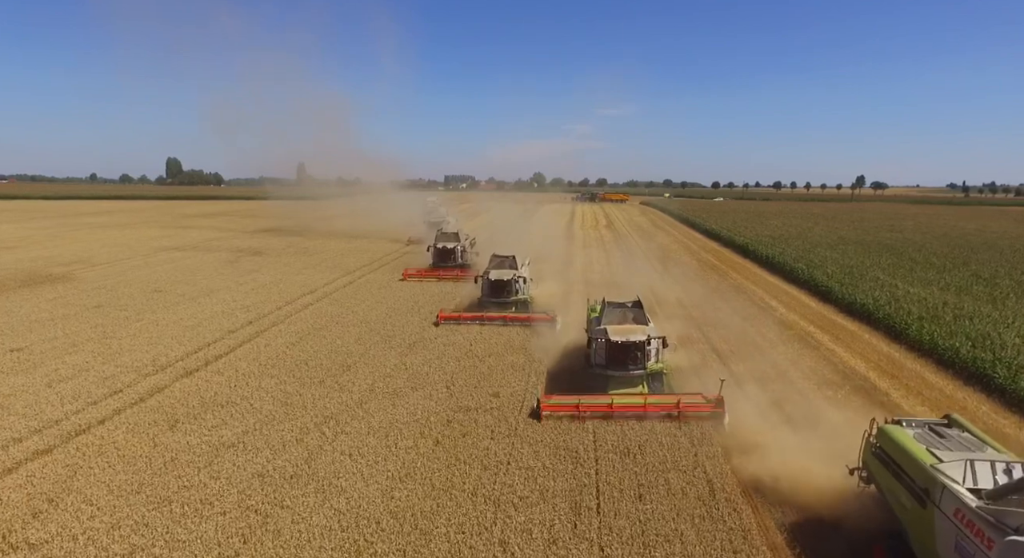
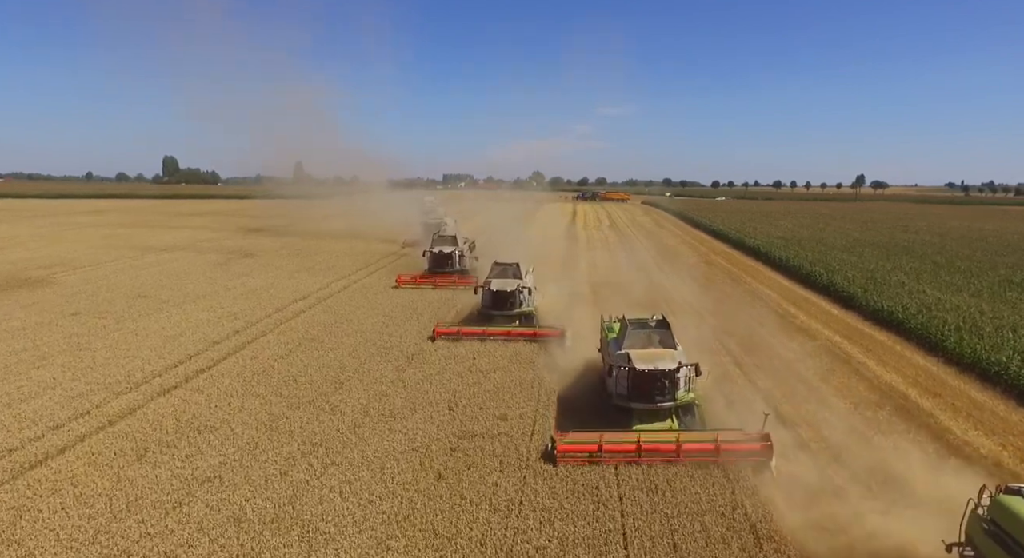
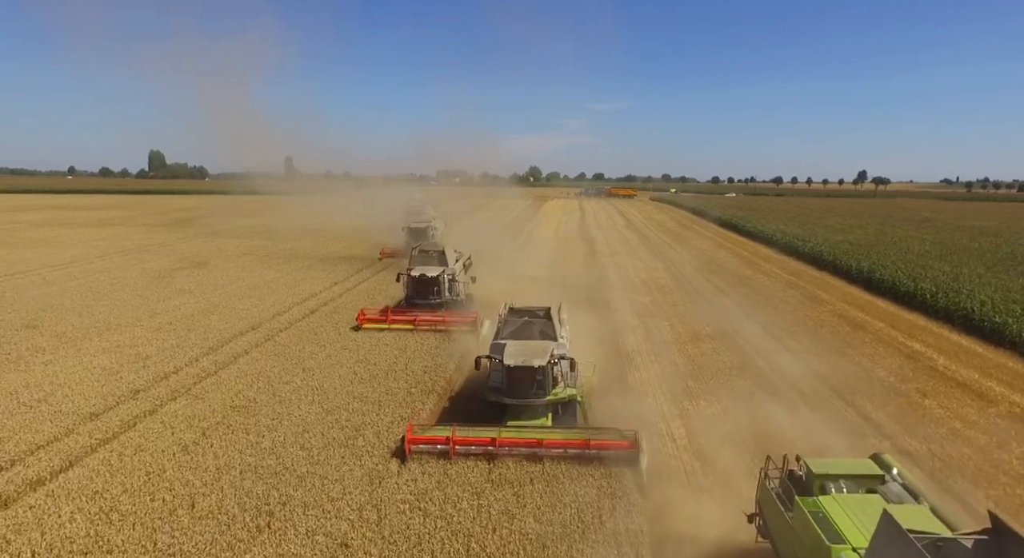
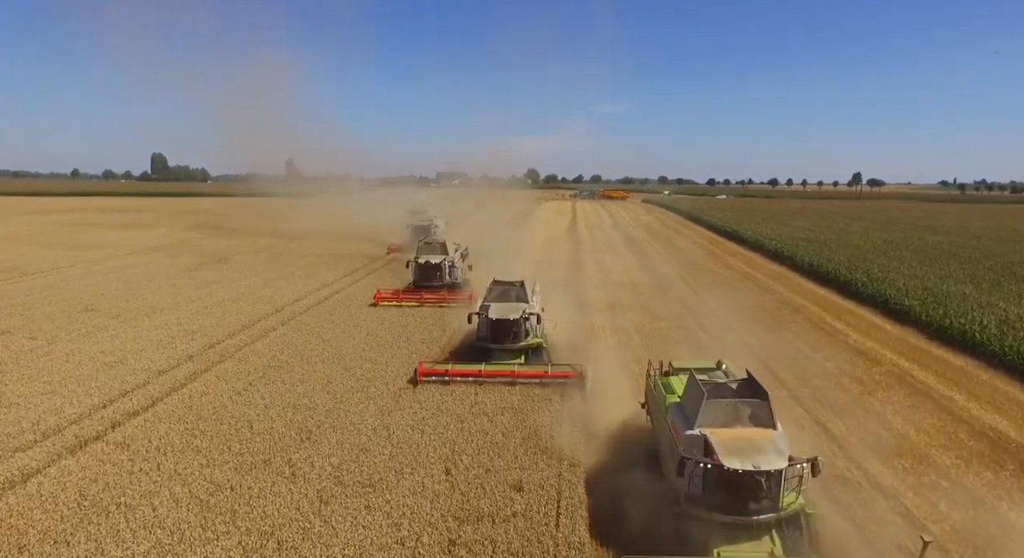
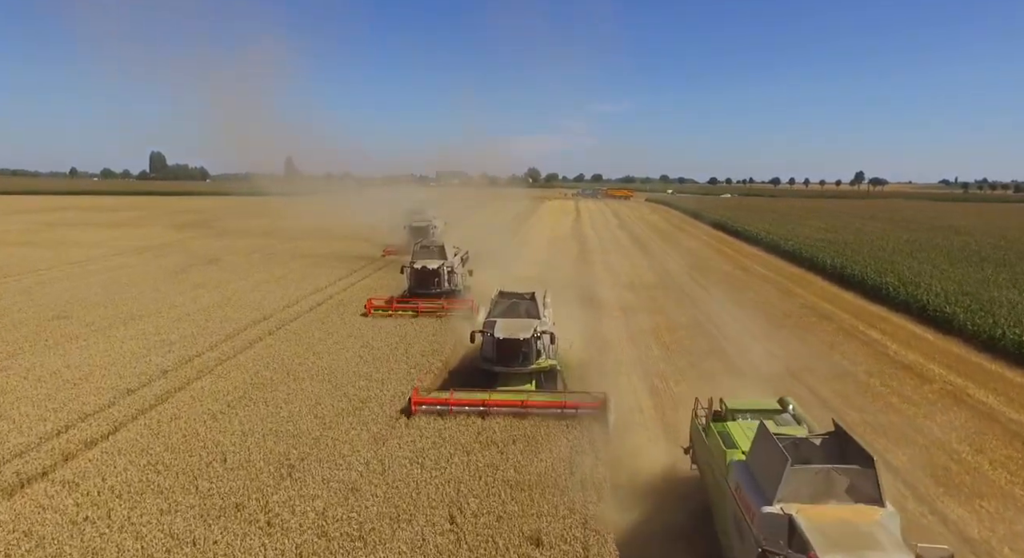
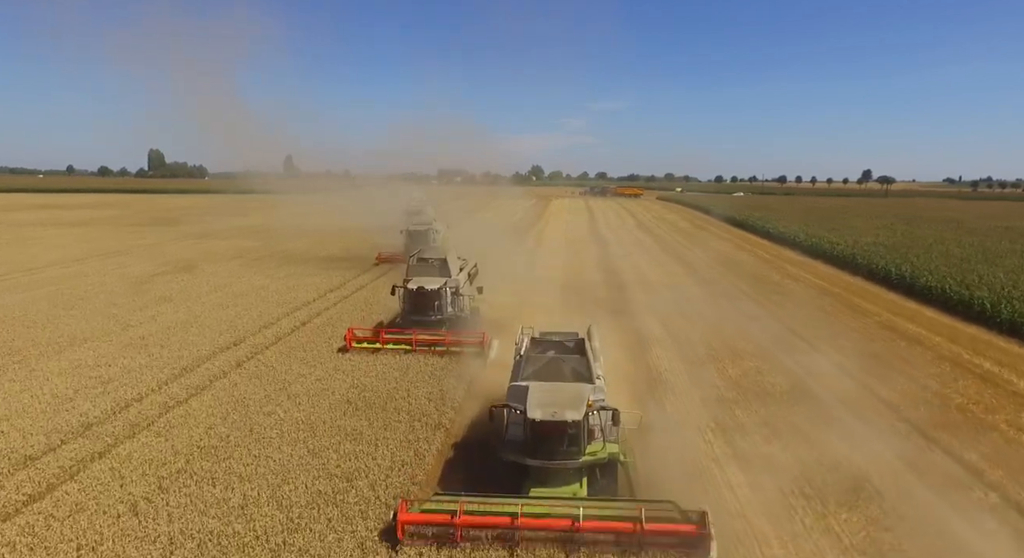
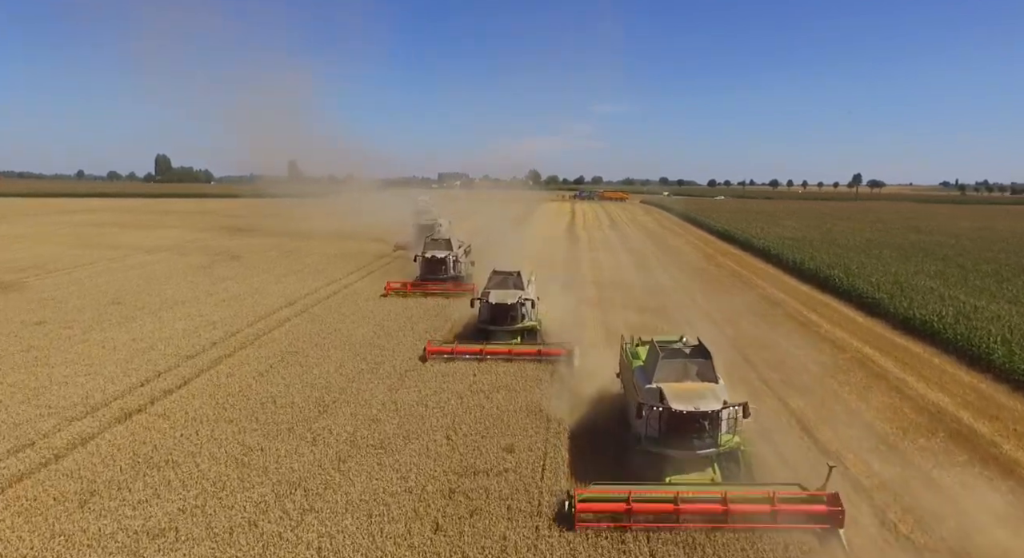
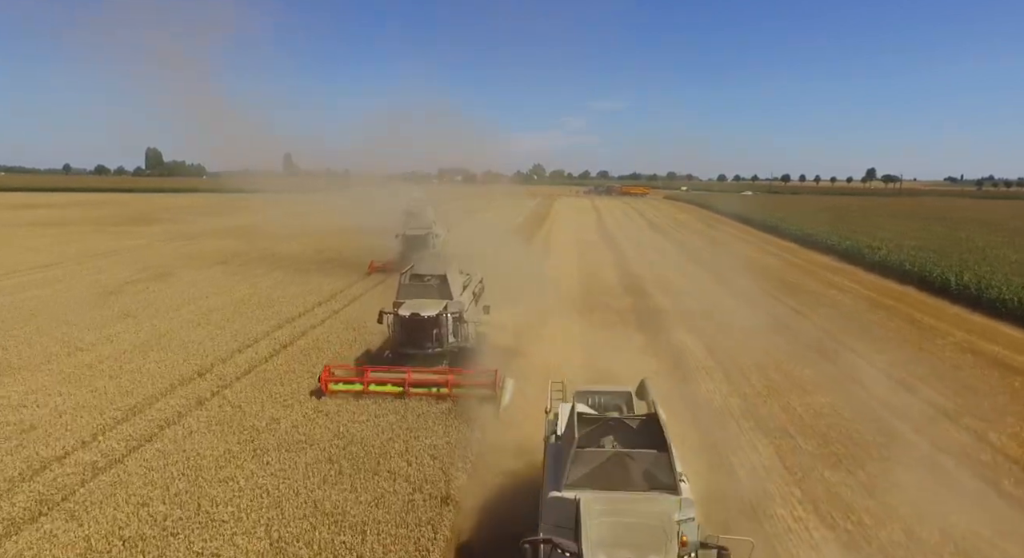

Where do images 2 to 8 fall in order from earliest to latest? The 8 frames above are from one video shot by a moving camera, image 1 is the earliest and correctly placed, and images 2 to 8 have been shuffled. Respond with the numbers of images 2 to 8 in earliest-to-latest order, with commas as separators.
2, 7, 4, 5, 3, 6, 8
